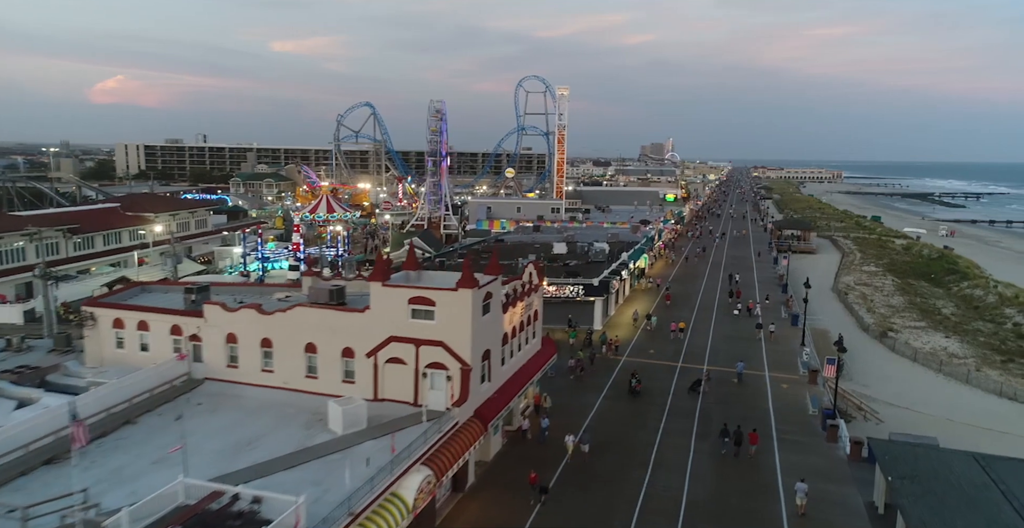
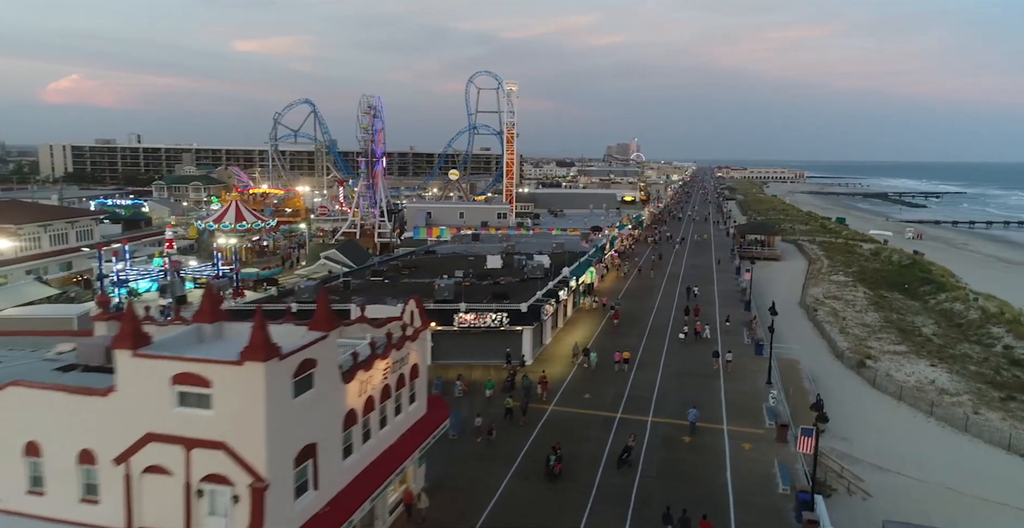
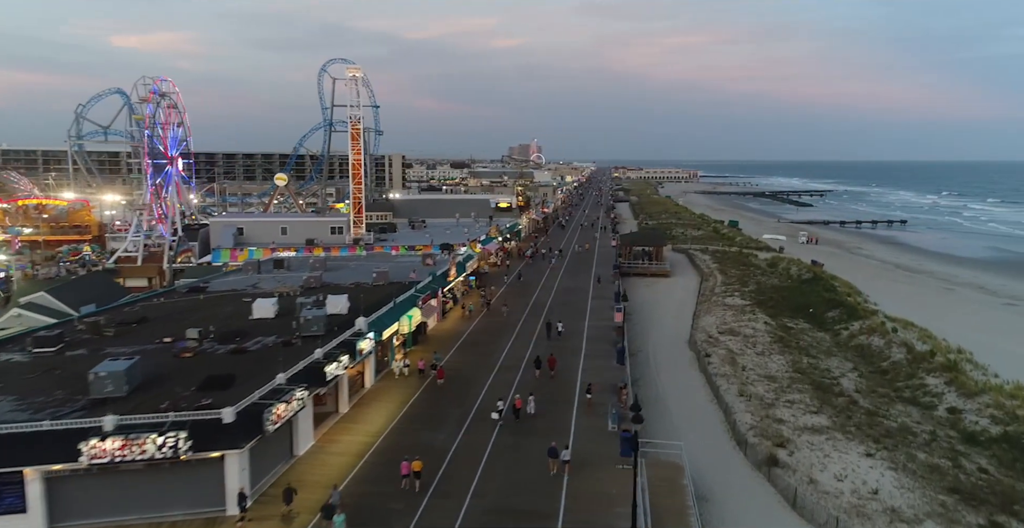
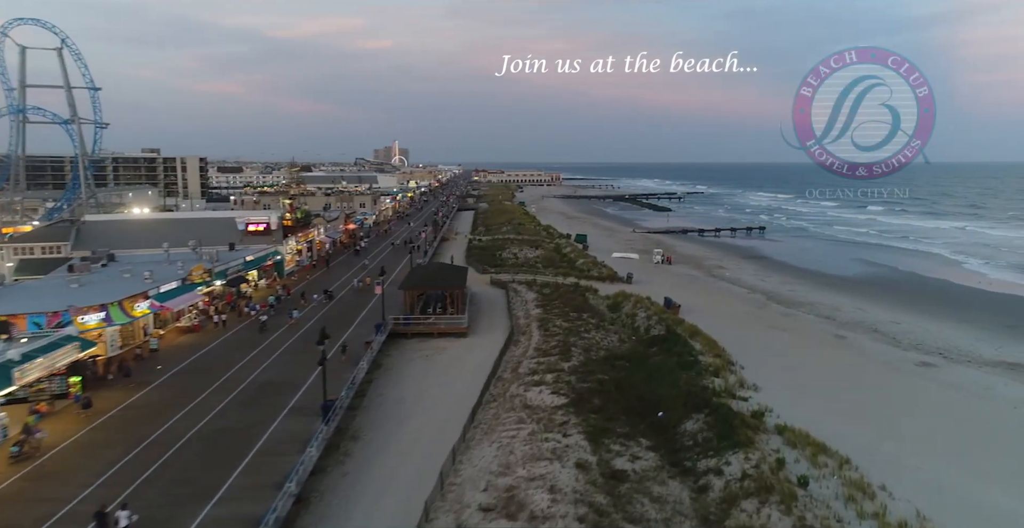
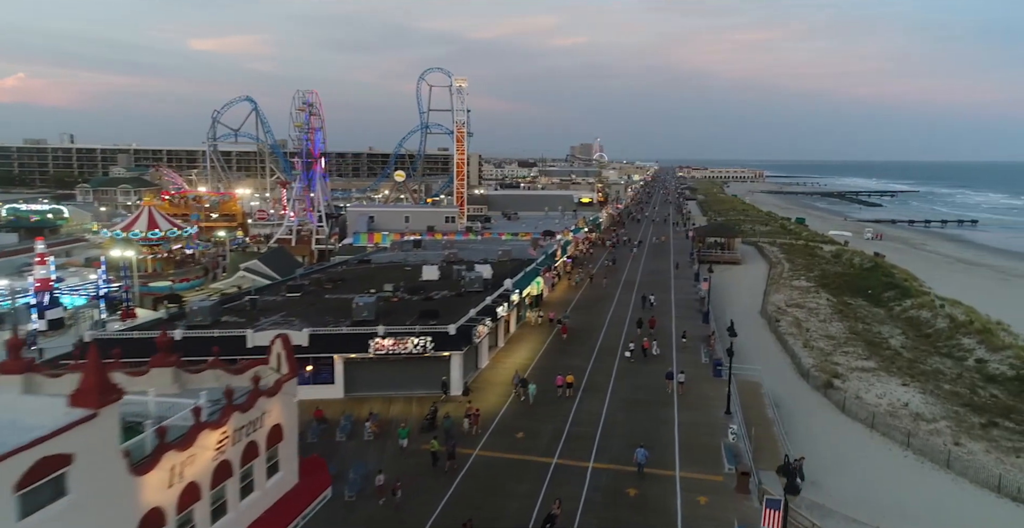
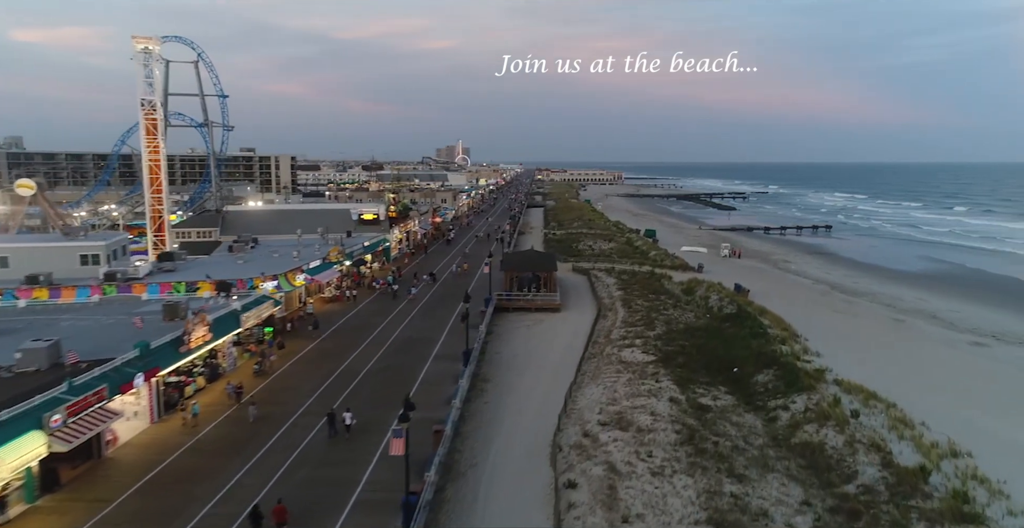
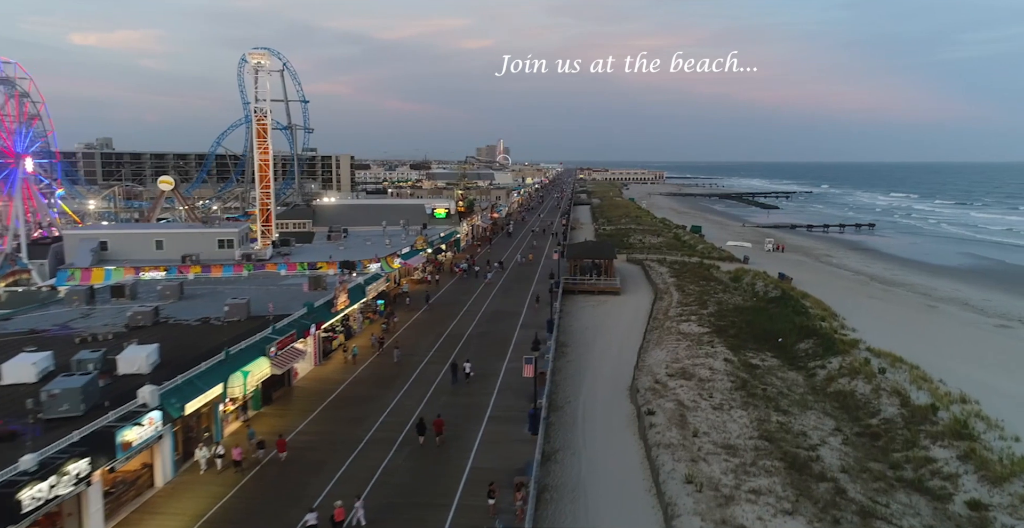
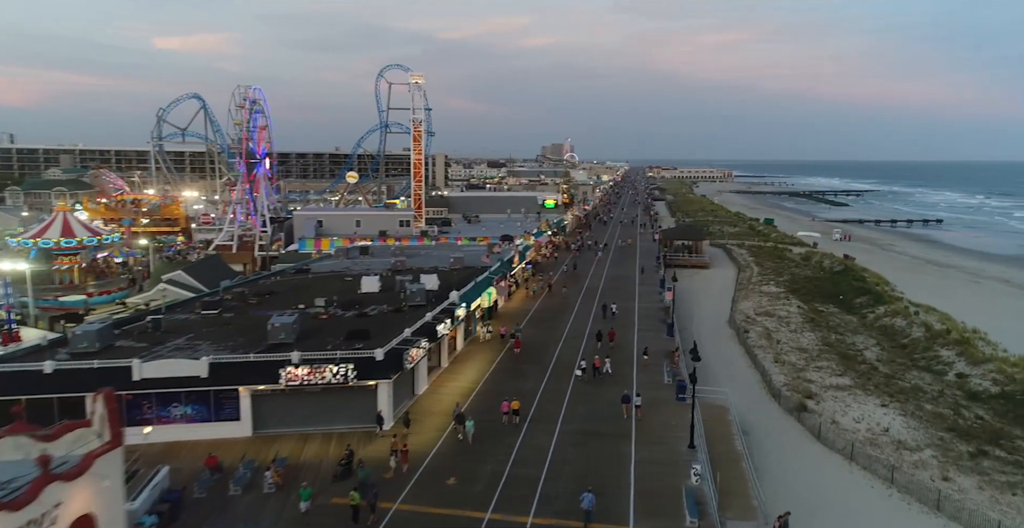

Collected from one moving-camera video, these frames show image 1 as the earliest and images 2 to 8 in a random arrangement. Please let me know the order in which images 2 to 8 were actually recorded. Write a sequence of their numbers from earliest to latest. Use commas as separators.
2, 5, 8, 3, 7, 6, 4
